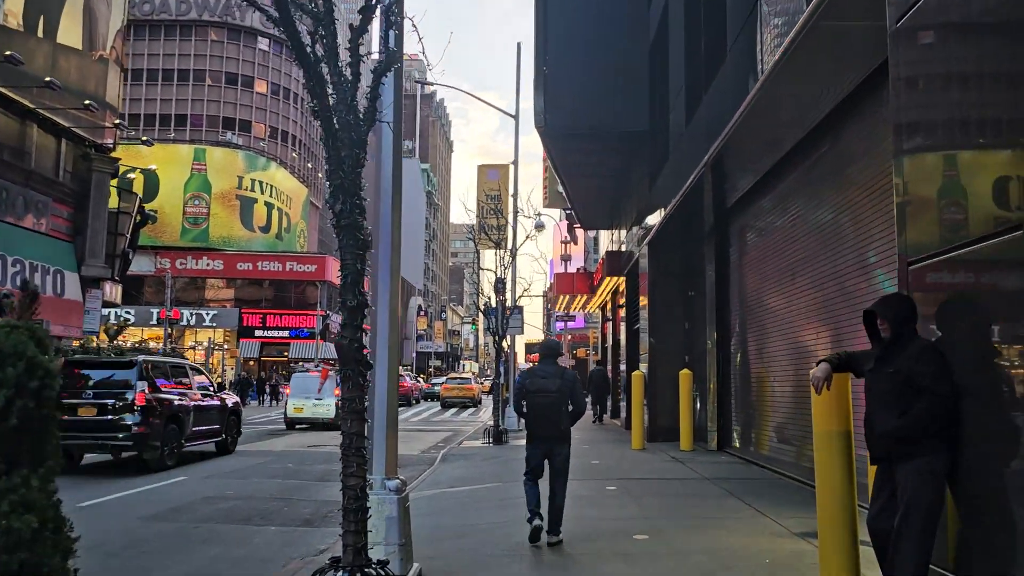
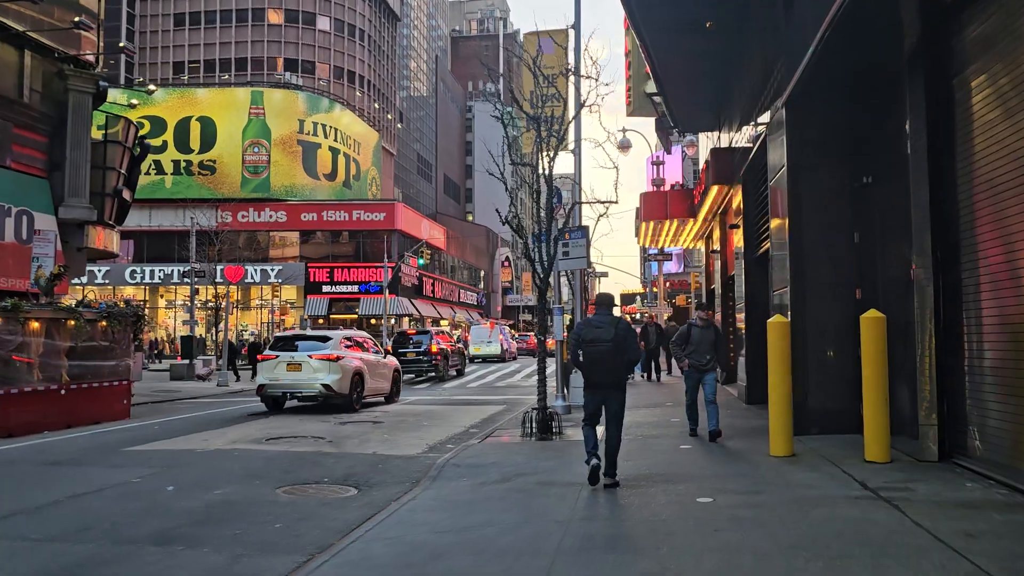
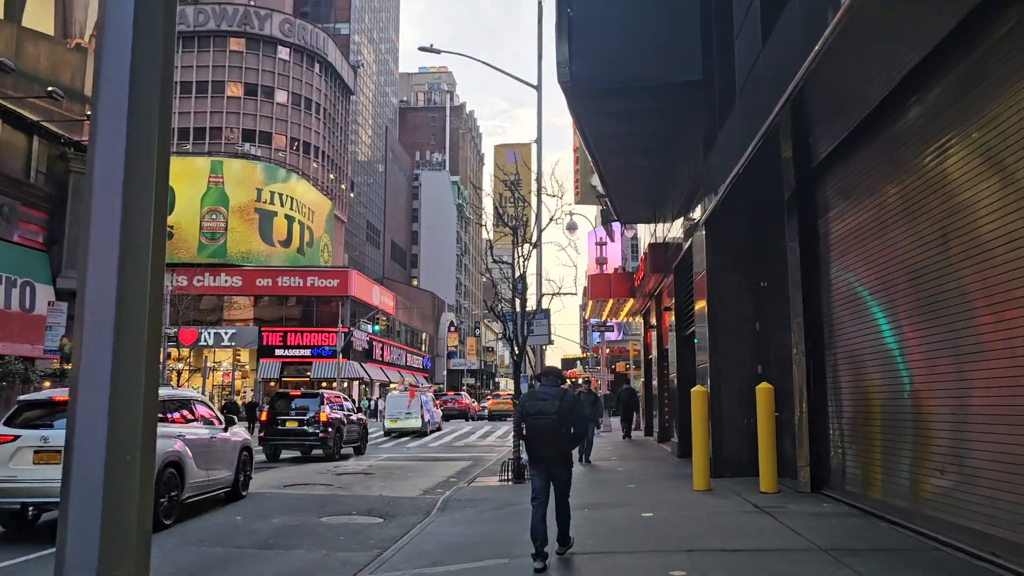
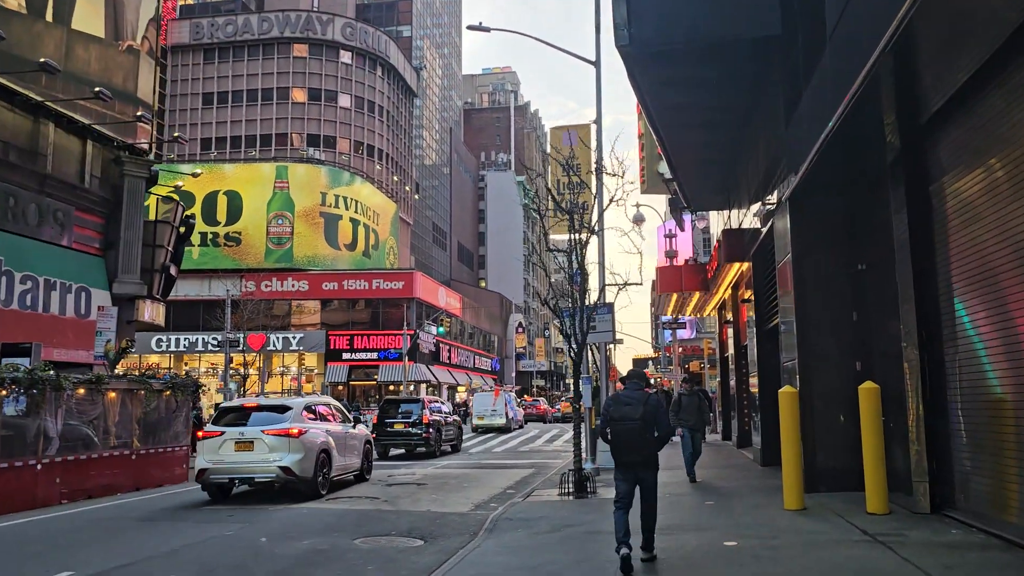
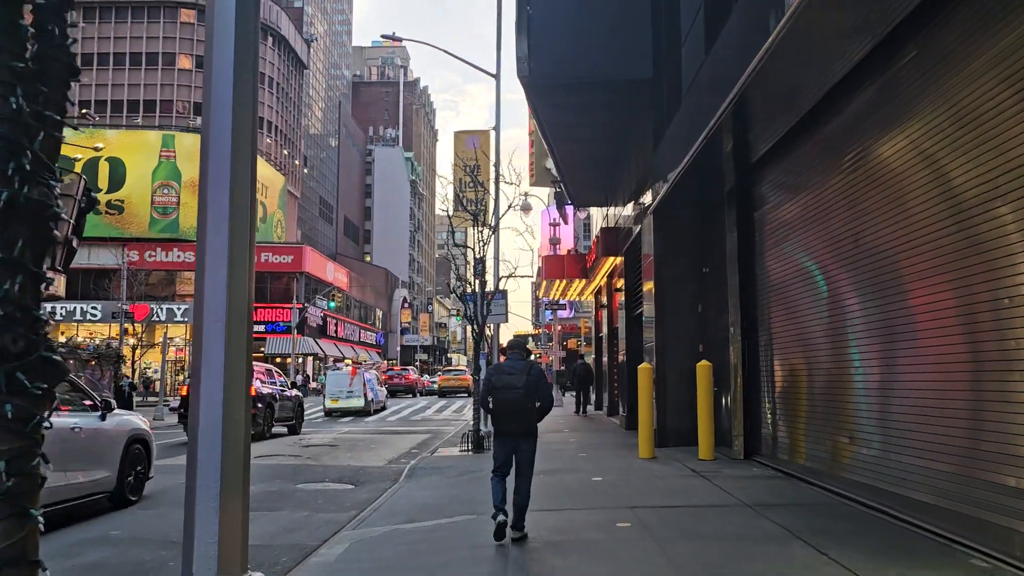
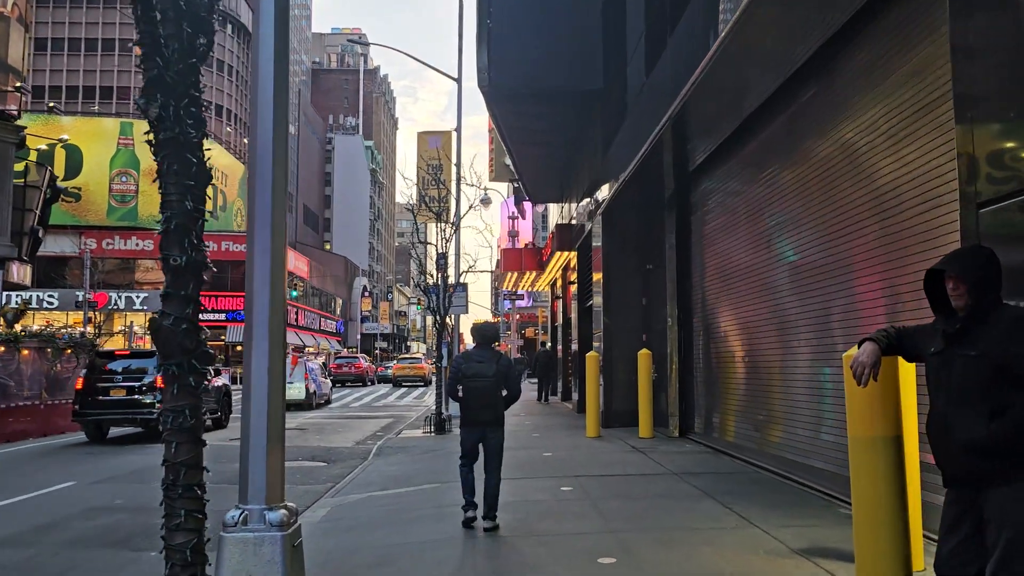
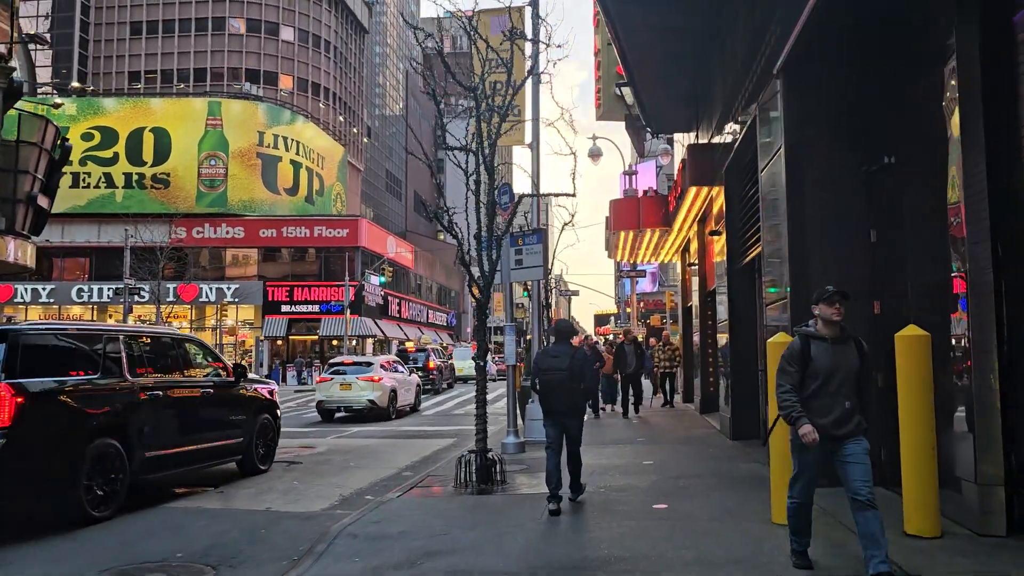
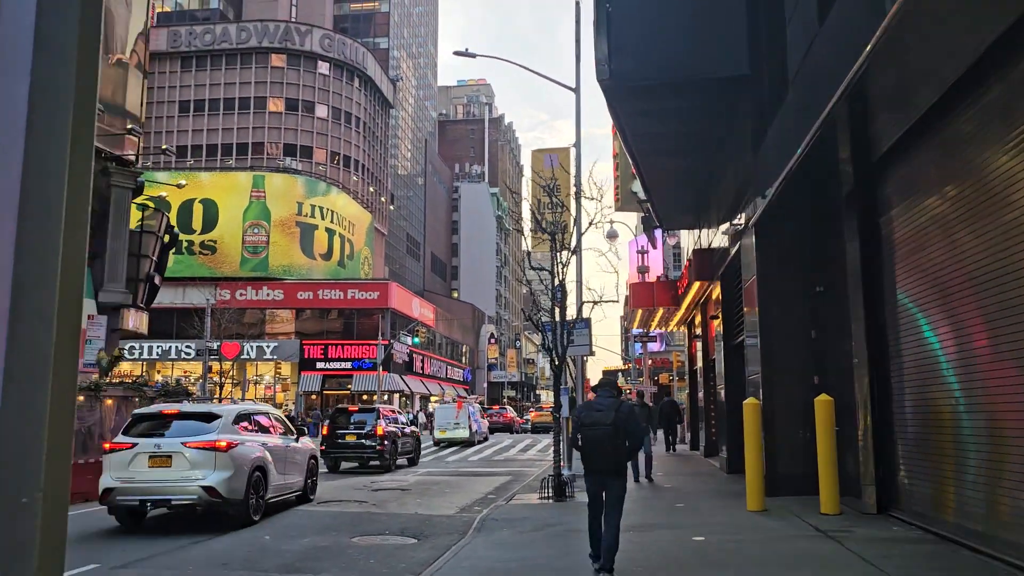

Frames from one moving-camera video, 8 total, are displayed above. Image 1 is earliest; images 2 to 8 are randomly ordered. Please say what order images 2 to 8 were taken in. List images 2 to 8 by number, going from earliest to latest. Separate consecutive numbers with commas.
6, 5, 3, 8, 4, 2, 7
